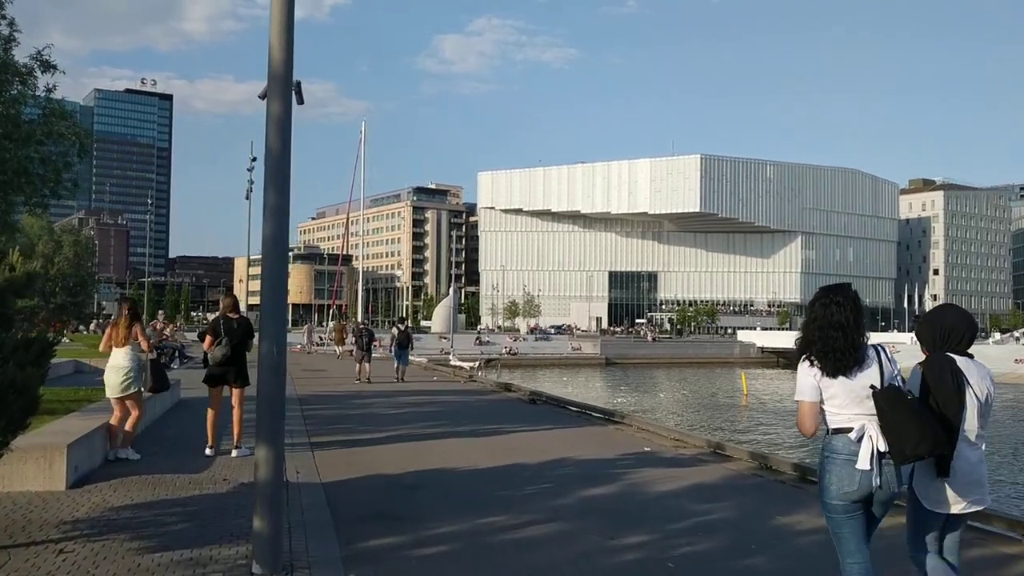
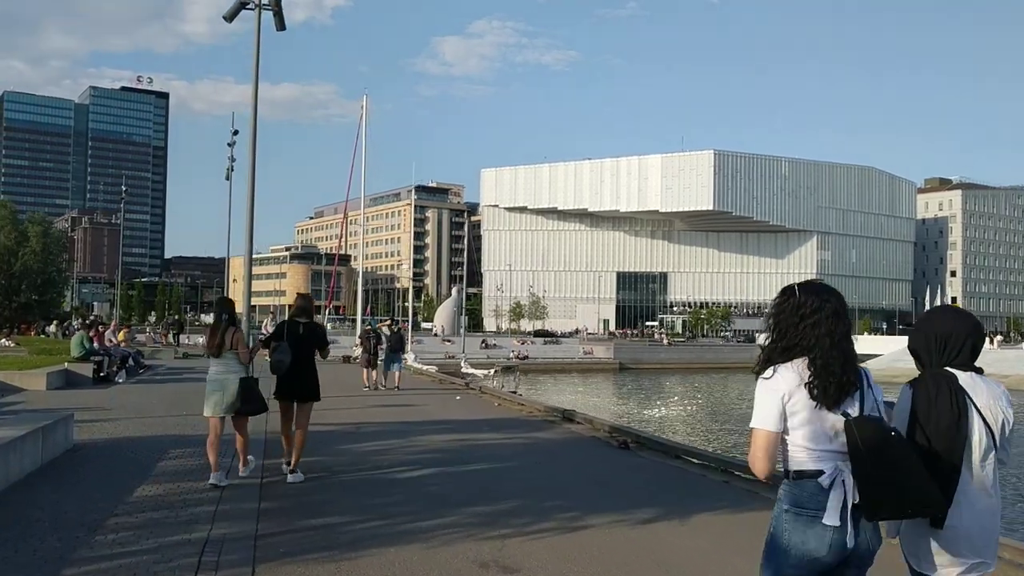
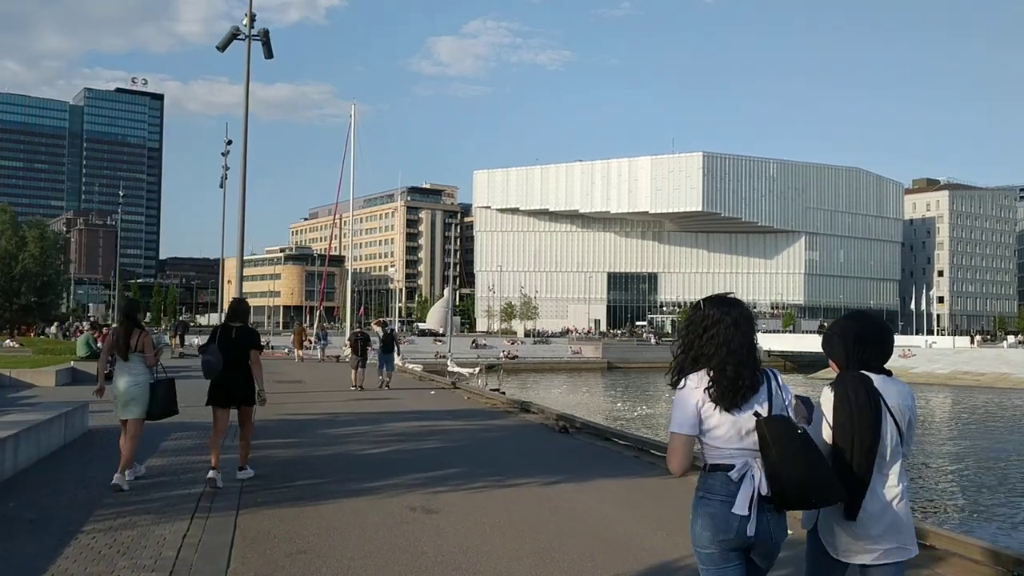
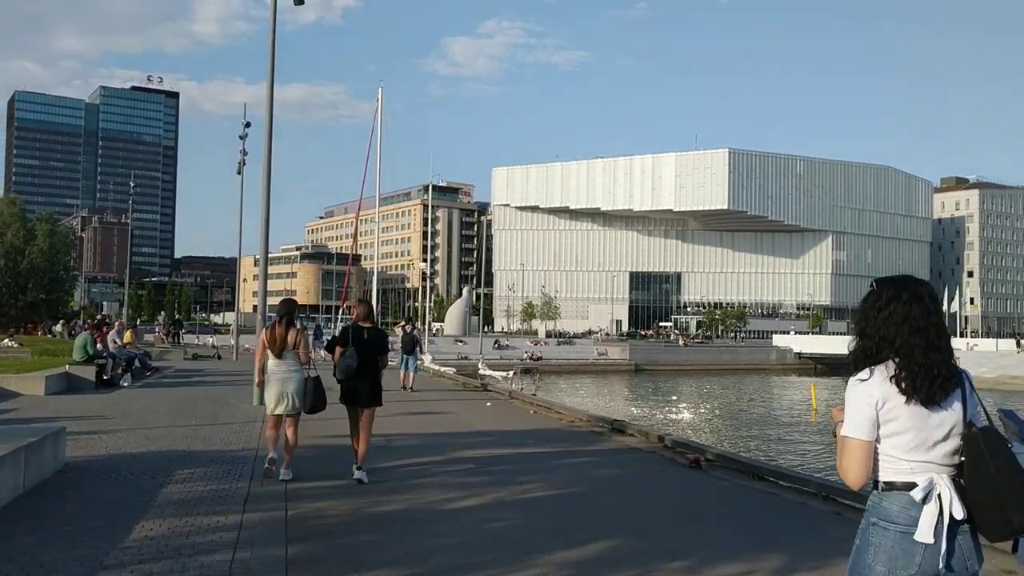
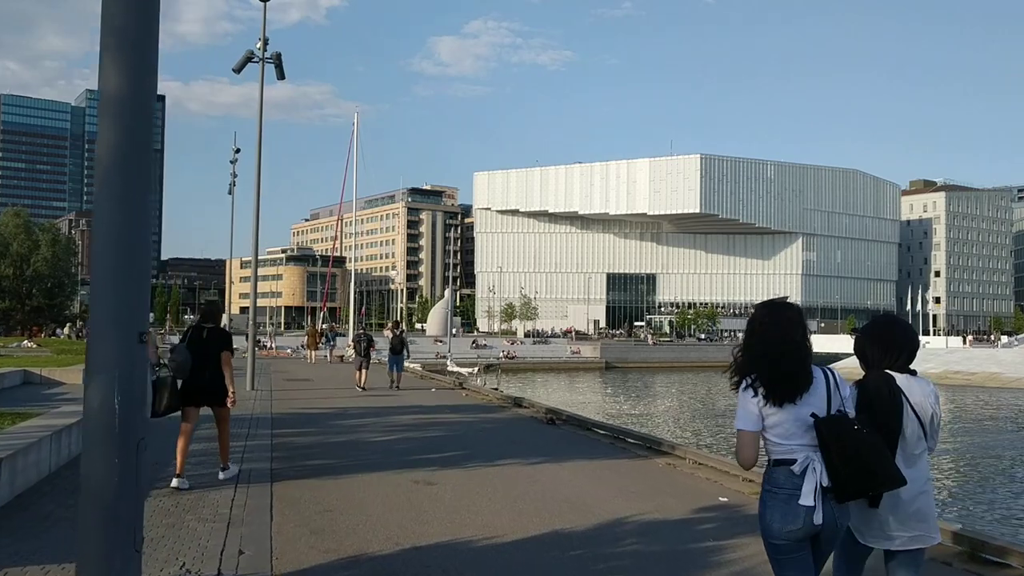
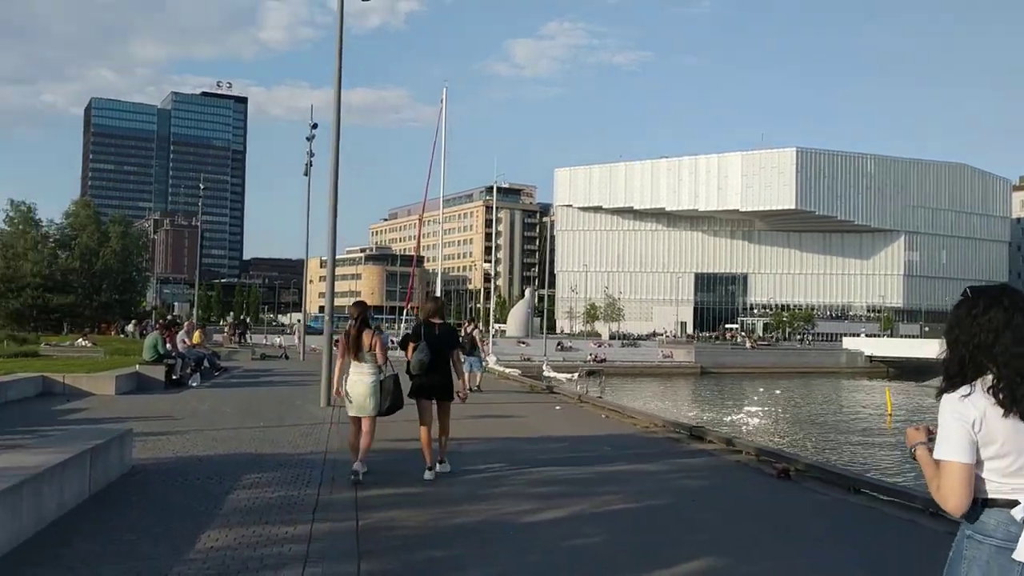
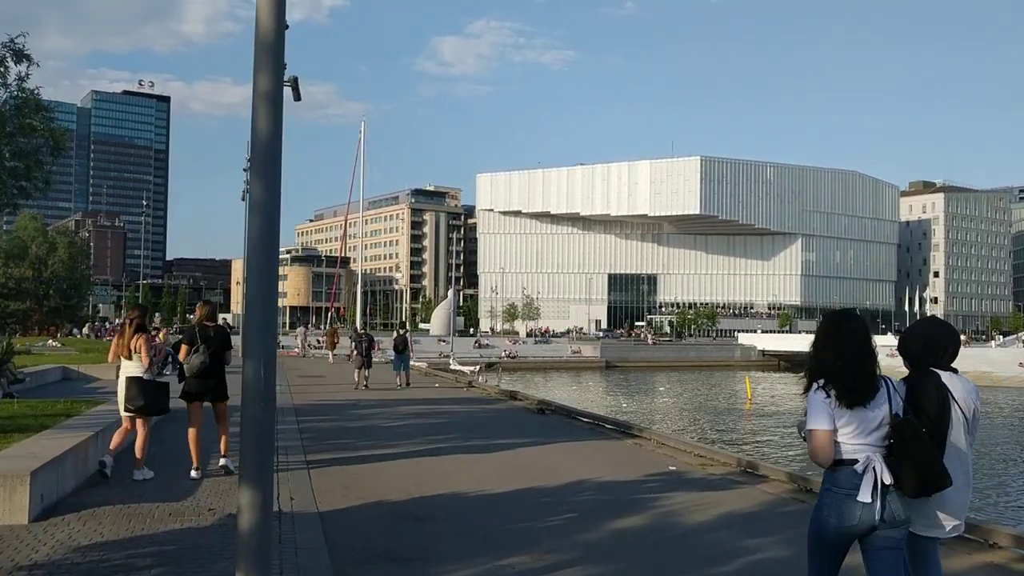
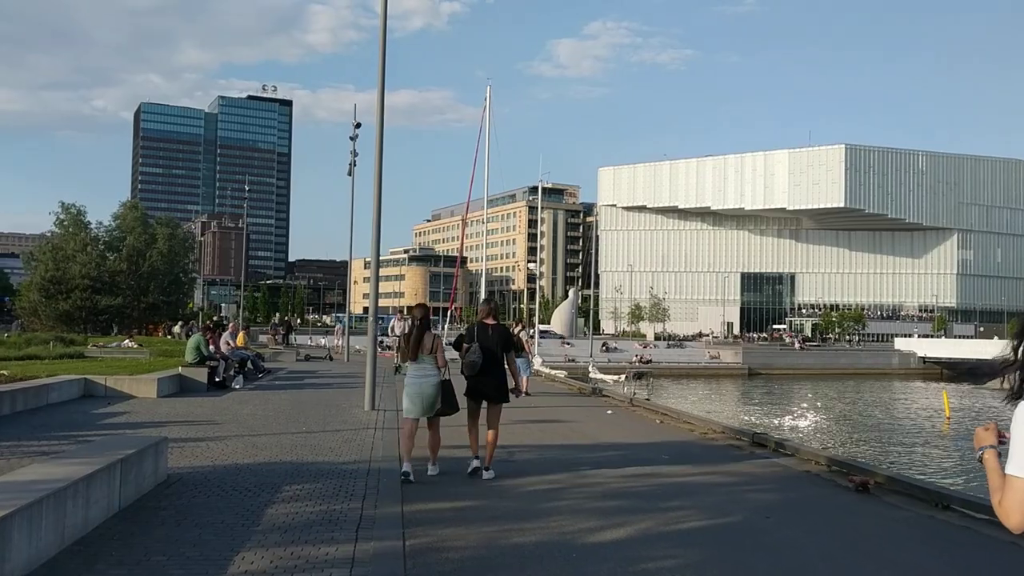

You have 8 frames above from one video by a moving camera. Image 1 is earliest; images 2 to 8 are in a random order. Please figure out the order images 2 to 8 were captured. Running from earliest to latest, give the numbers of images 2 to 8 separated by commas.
7, 5, 3, 2, 4, 6, 8
